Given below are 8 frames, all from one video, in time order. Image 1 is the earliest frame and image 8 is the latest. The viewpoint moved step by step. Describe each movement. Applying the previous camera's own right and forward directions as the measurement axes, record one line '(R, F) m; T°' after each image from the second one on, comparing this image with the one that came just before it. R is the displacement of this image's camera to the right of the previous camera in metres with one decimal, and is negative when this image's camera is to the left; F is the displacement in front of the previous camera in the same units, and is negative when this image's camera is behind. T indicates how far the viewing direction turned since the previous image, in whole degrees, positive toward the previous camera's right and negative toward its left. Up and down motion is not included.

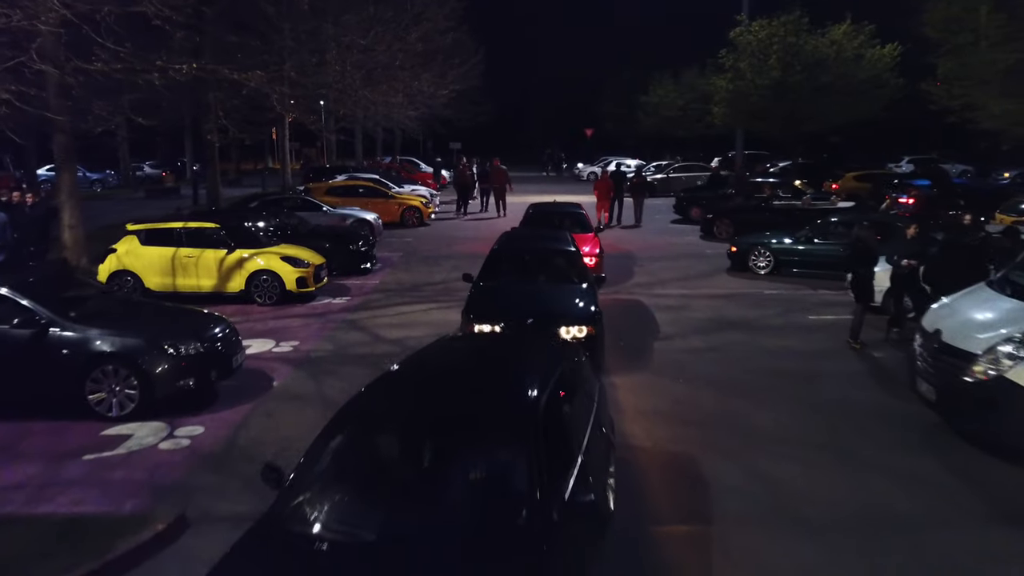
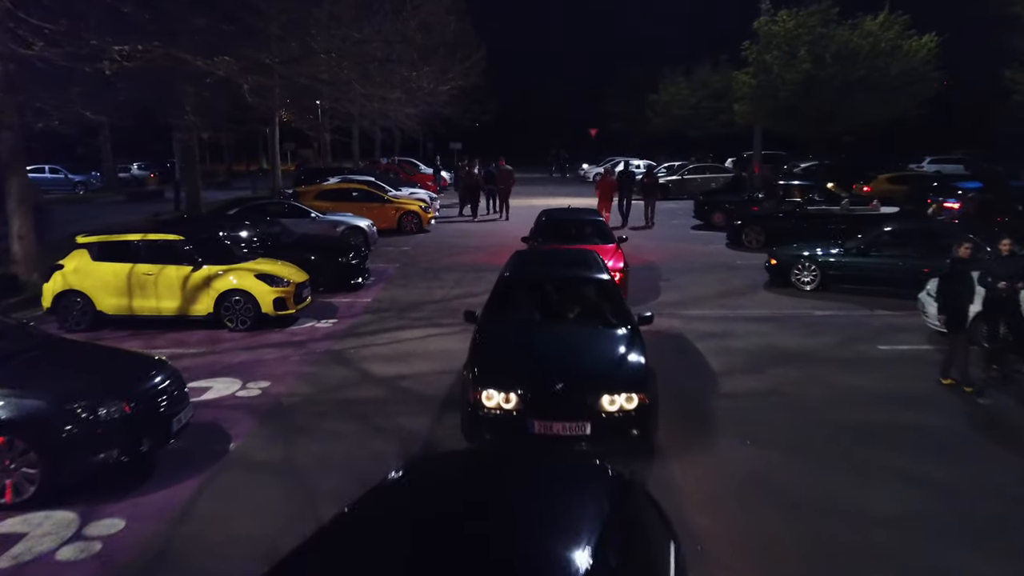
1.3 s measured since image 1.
(-0.2, +2.0) m; 0°
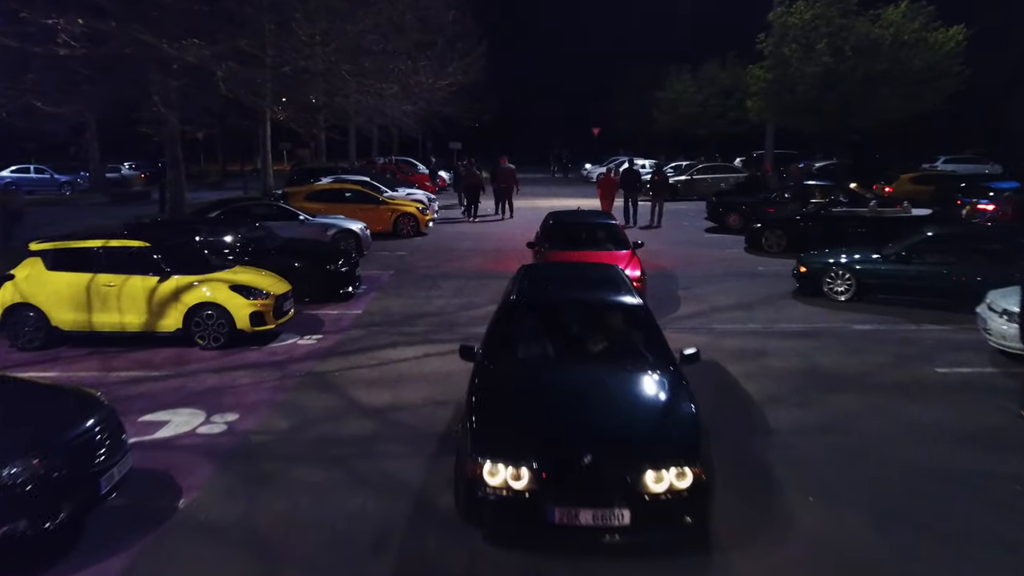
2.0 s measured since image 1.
(-0.1, +1.3) m; 0°
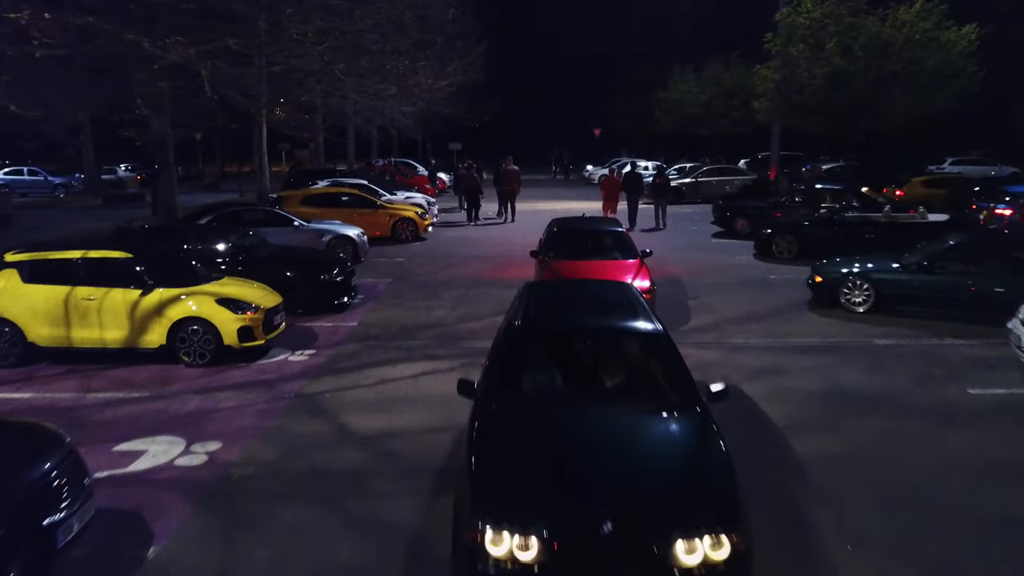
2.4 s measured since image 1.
(0.0, +0.6) m; 0°
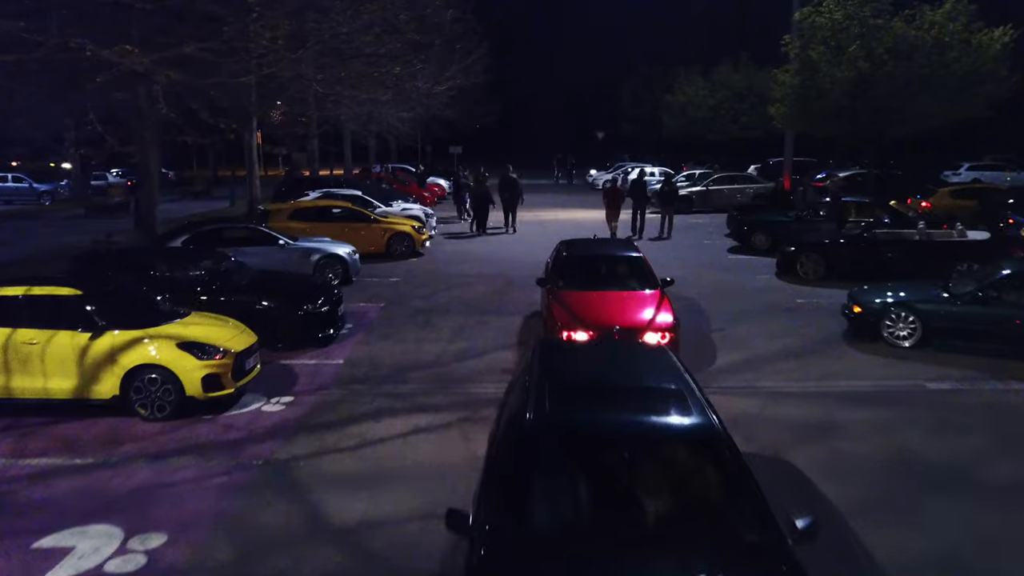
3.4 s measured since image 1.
(0.0, +1.3) m; 0°
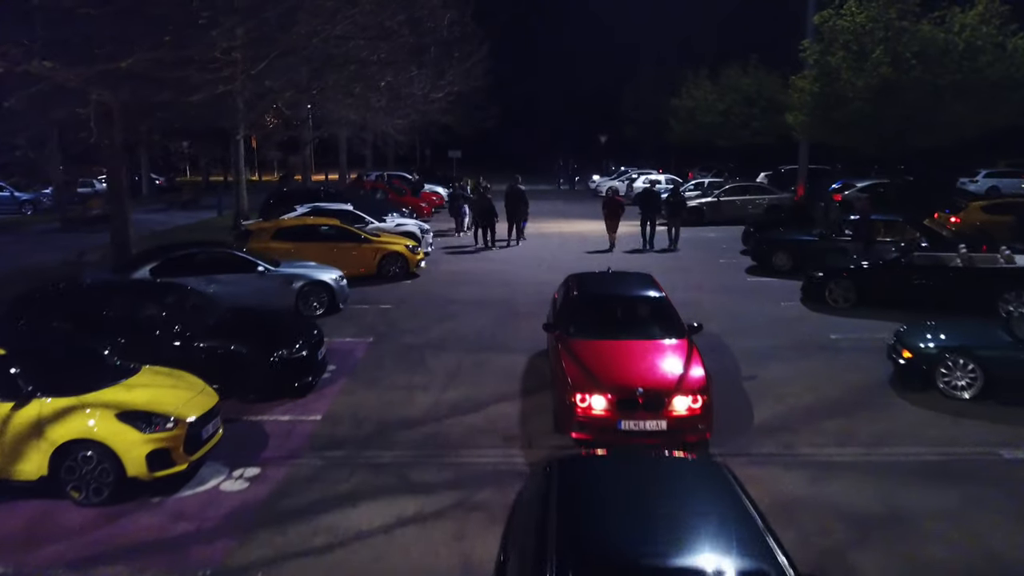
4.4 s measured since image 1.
(0.0, +1.4) m; 0°
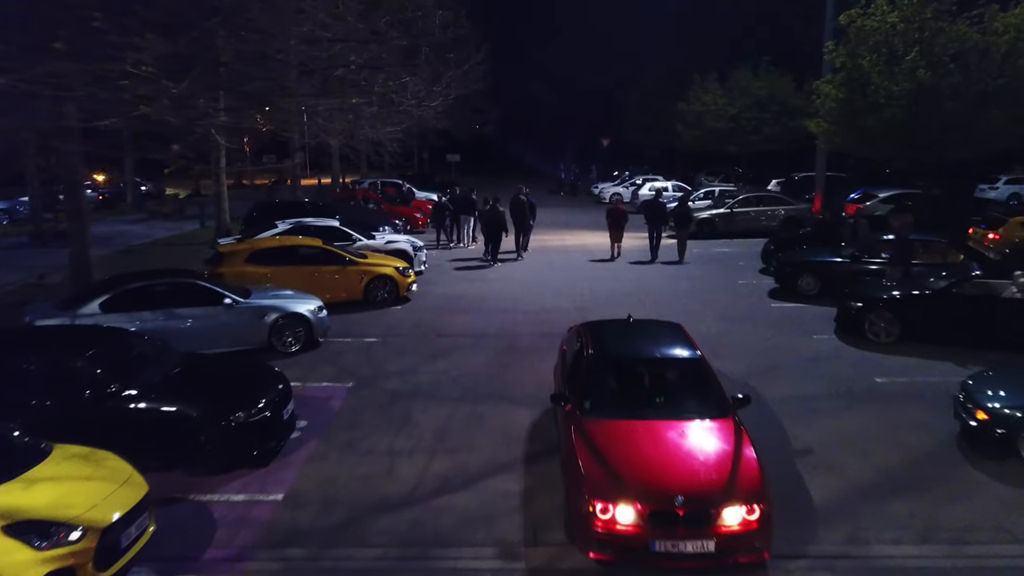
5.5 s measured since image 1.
(0.0, +1.7) m; 0°
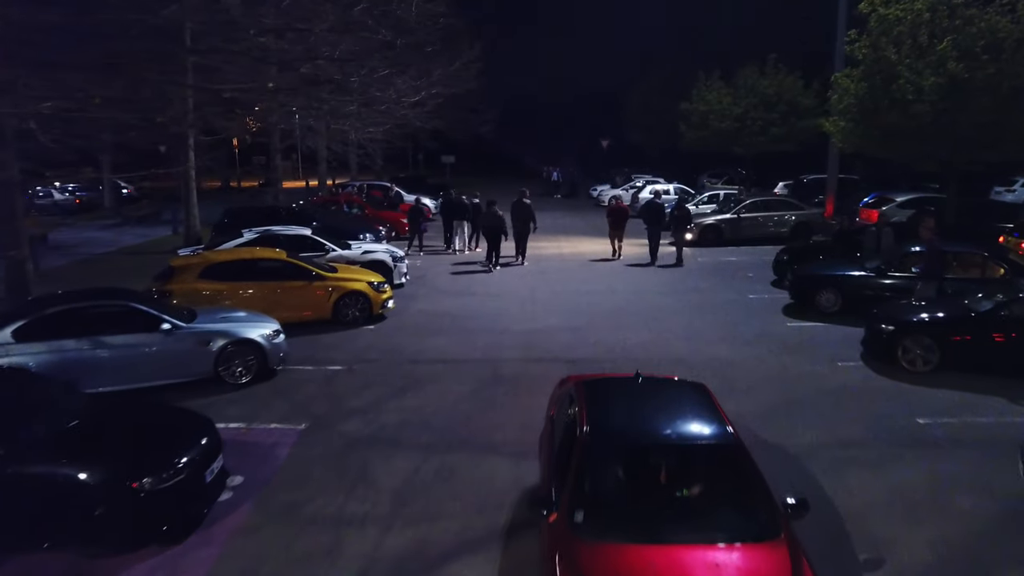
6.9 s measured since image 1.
(+0.2, +1.7) m; 0°
